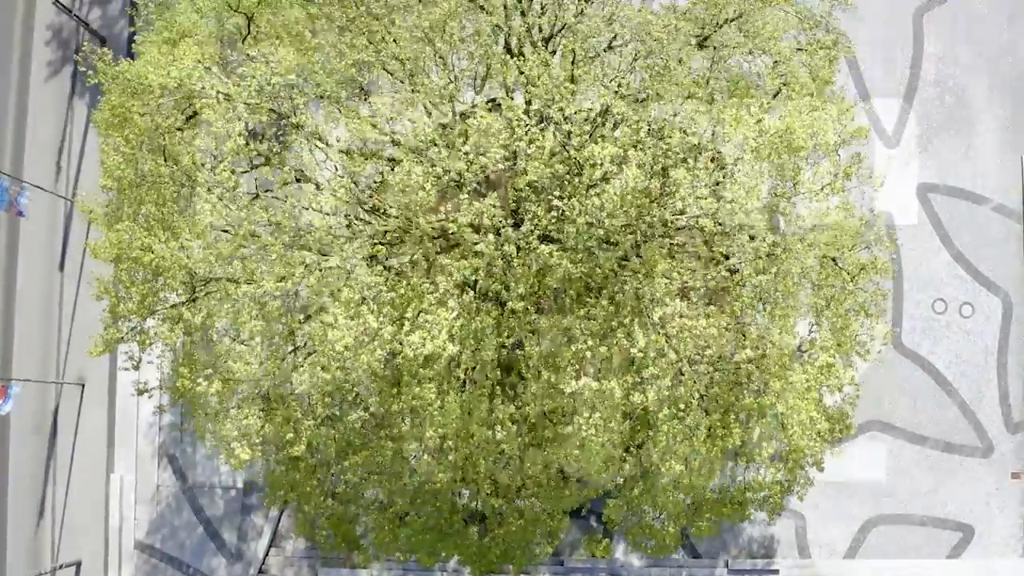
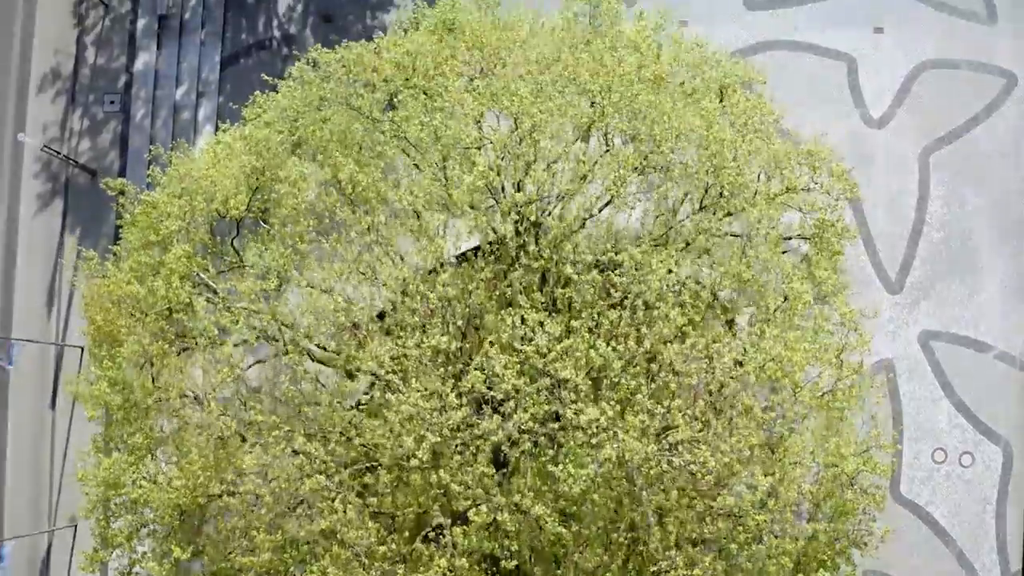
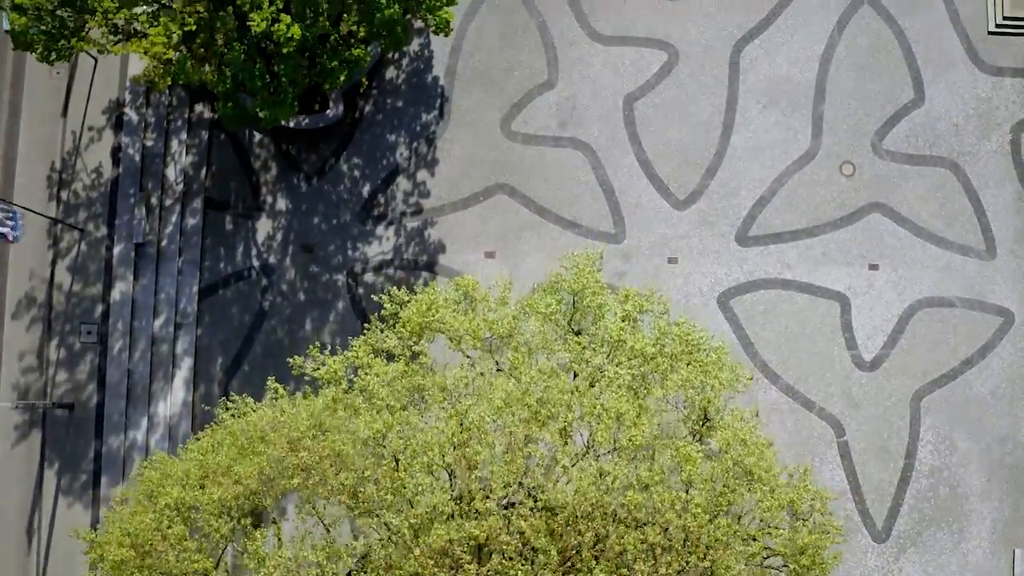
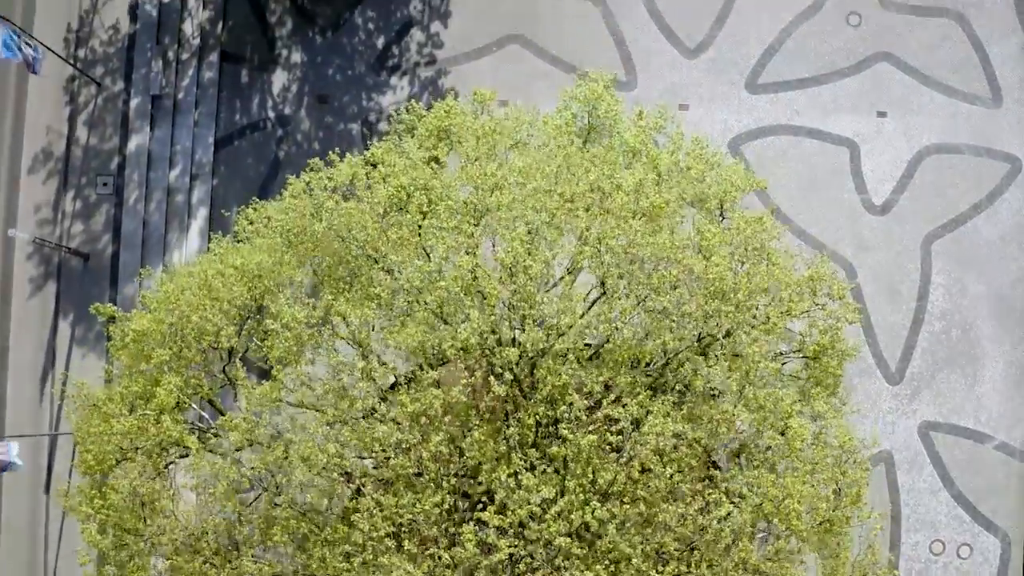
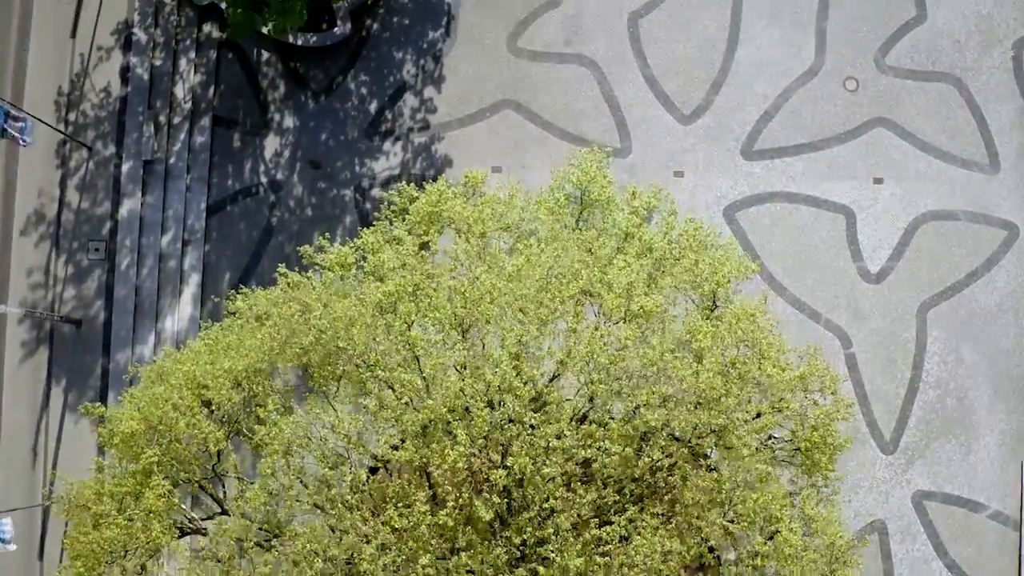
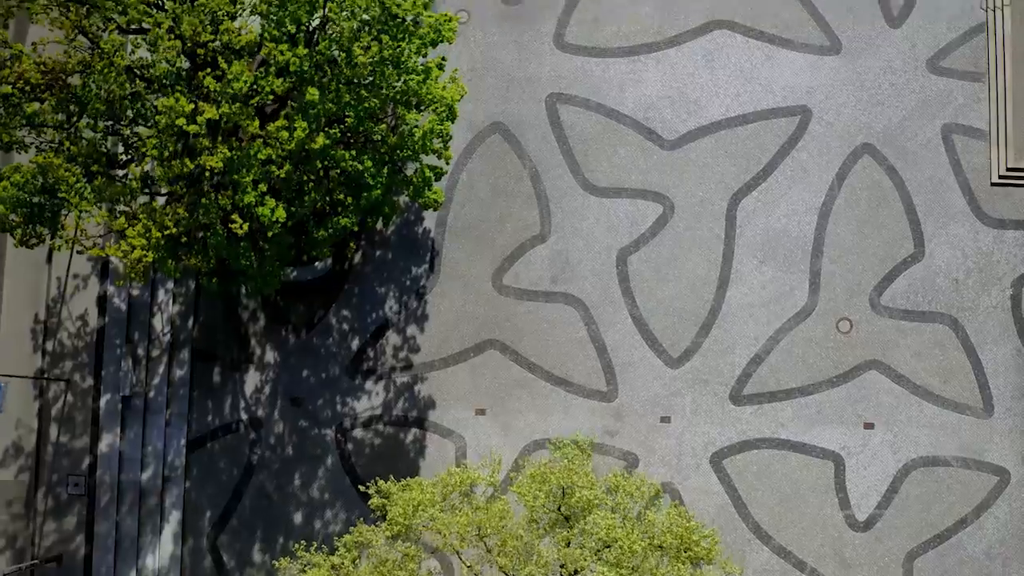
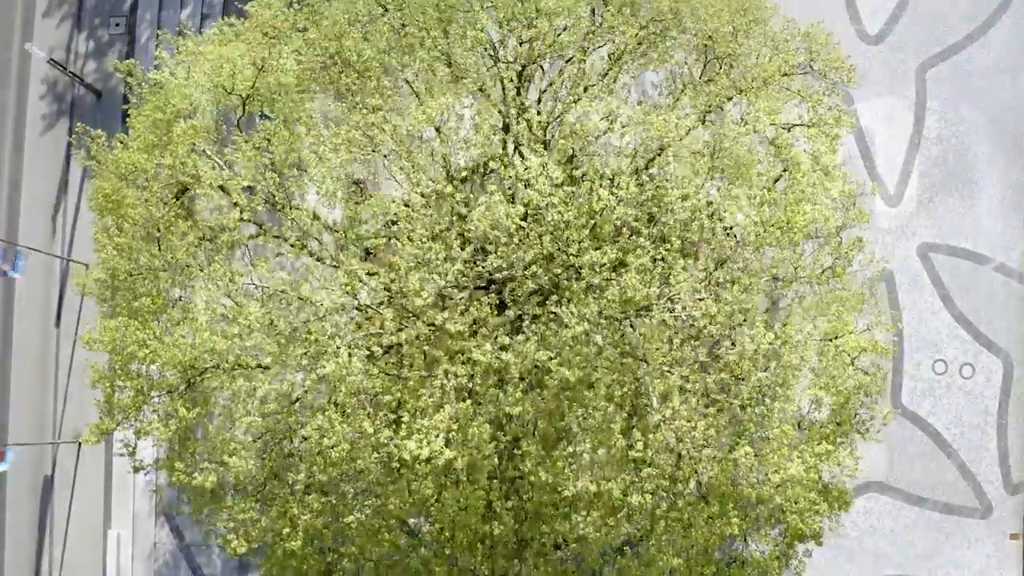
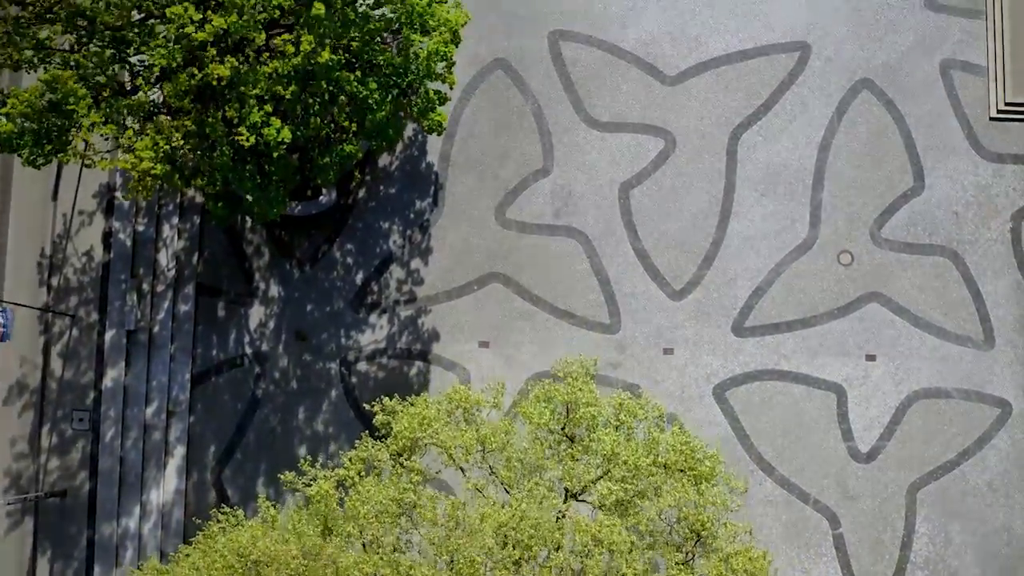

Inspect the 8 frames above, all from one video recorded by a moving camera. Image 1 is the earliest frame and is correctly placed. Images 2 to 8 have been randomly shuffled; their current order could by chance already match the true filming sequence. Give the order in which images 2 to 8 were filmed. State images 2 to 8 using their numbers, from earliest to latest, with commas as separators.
7, 2, 4, 5, 3, 8, 6
